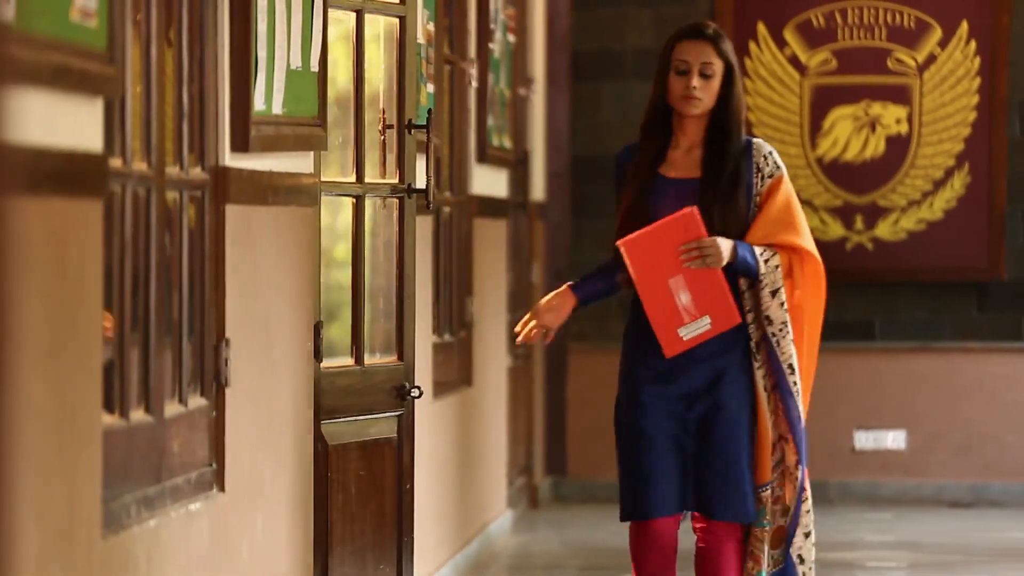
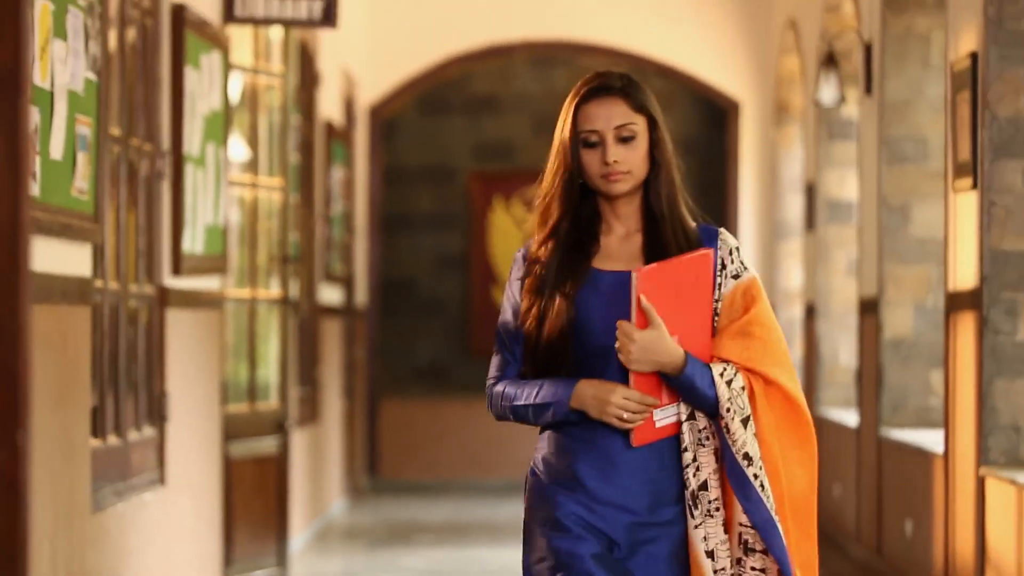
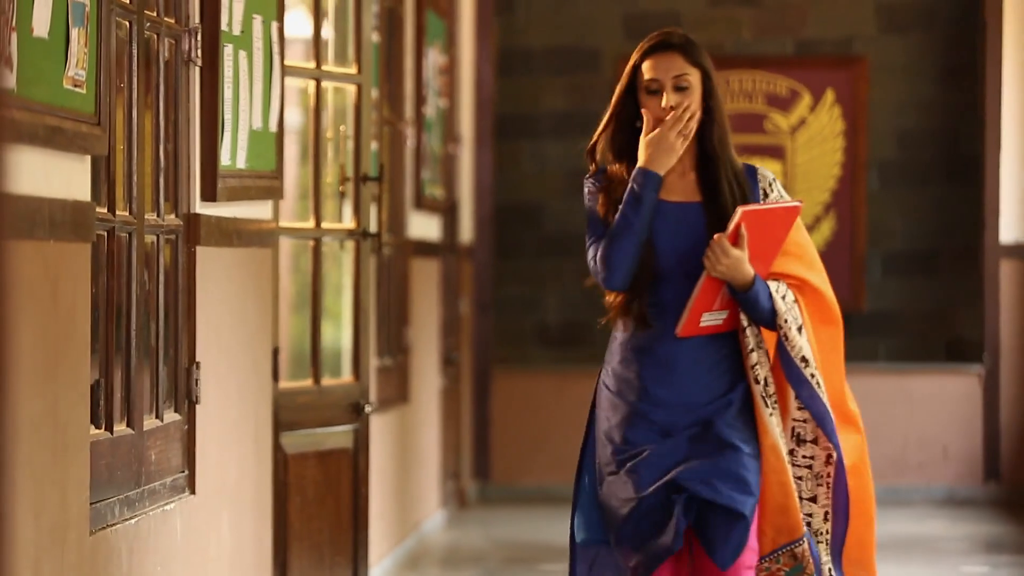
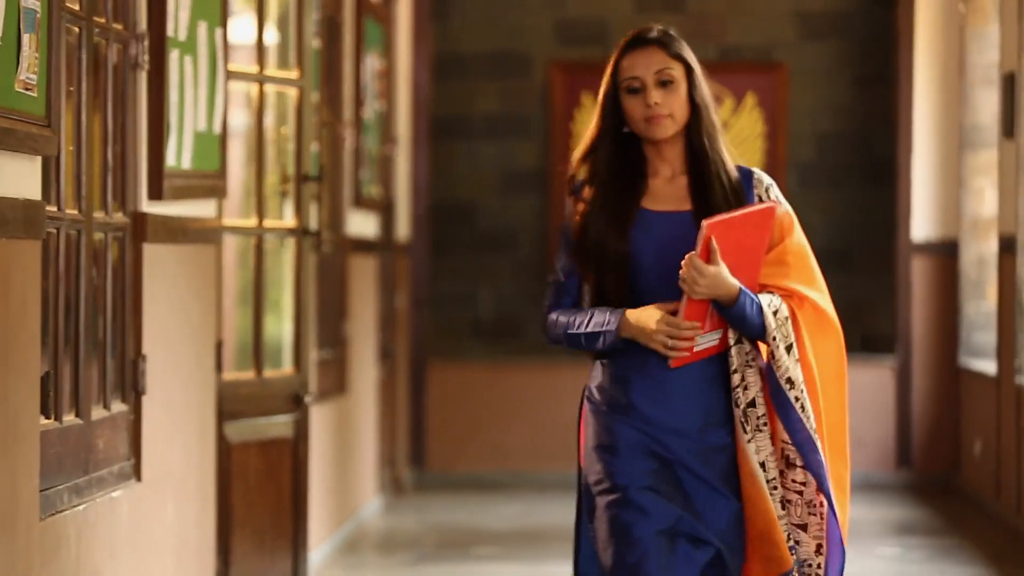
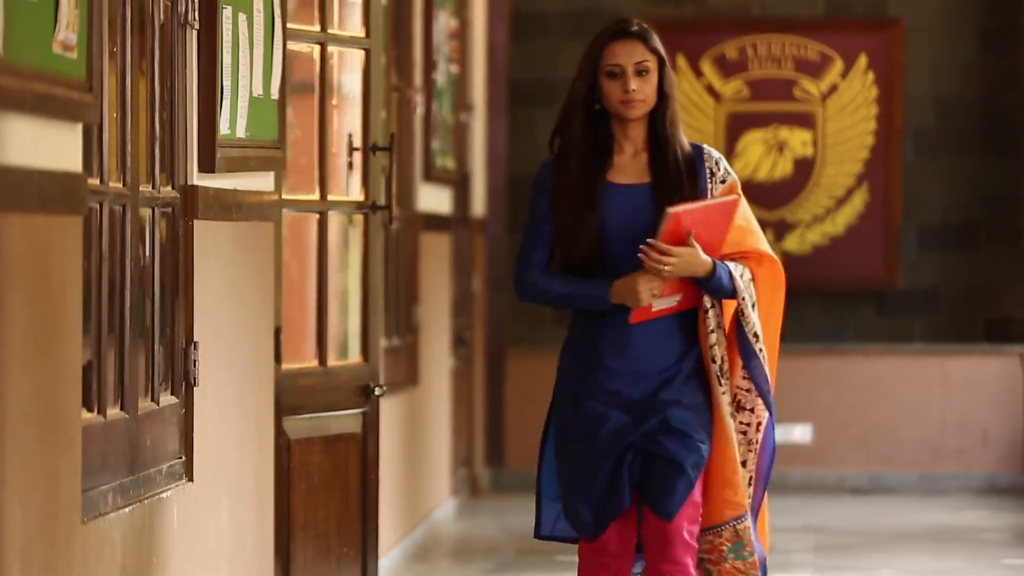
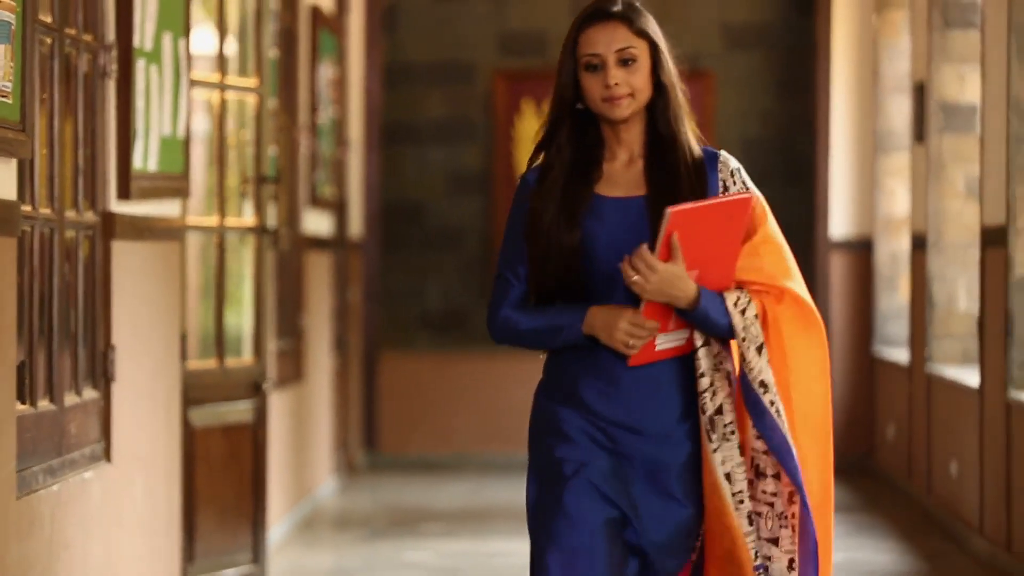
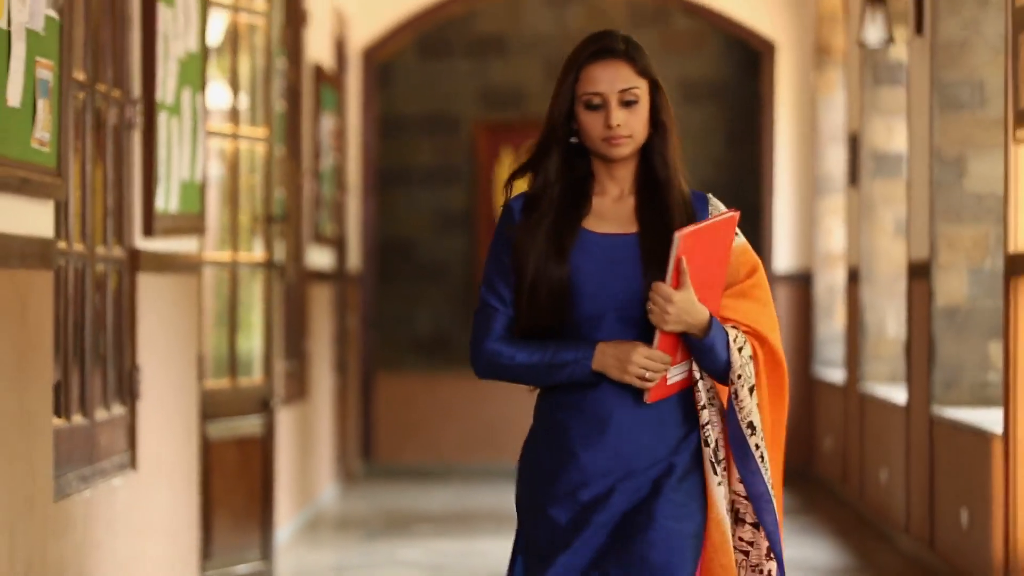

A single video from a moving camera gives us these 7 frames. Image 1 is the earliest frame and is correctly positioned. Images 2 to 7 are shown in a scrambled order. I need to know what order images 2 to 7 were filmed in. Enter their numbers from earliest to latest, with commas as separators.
5, 3, 4, 6, 7, 2
